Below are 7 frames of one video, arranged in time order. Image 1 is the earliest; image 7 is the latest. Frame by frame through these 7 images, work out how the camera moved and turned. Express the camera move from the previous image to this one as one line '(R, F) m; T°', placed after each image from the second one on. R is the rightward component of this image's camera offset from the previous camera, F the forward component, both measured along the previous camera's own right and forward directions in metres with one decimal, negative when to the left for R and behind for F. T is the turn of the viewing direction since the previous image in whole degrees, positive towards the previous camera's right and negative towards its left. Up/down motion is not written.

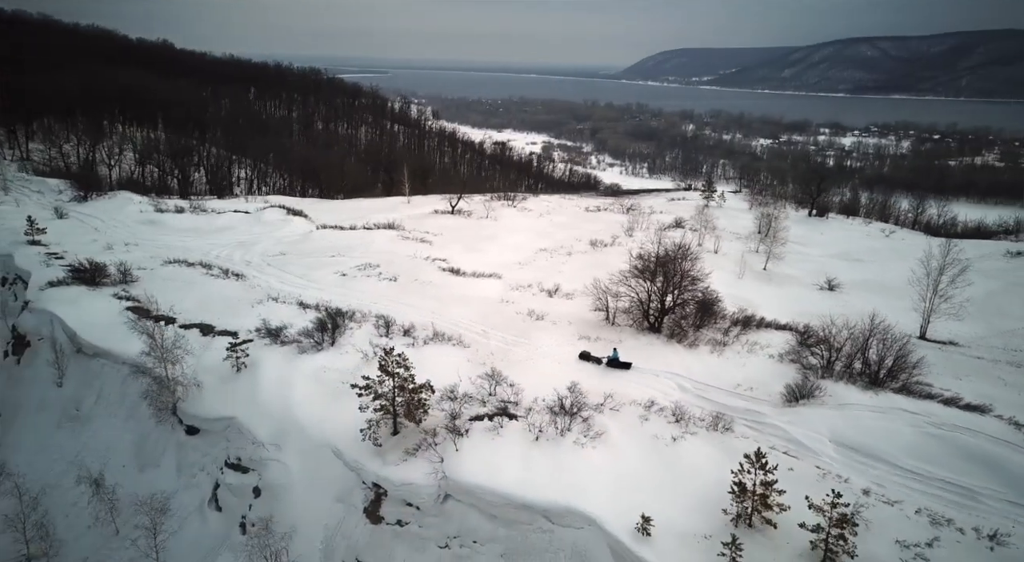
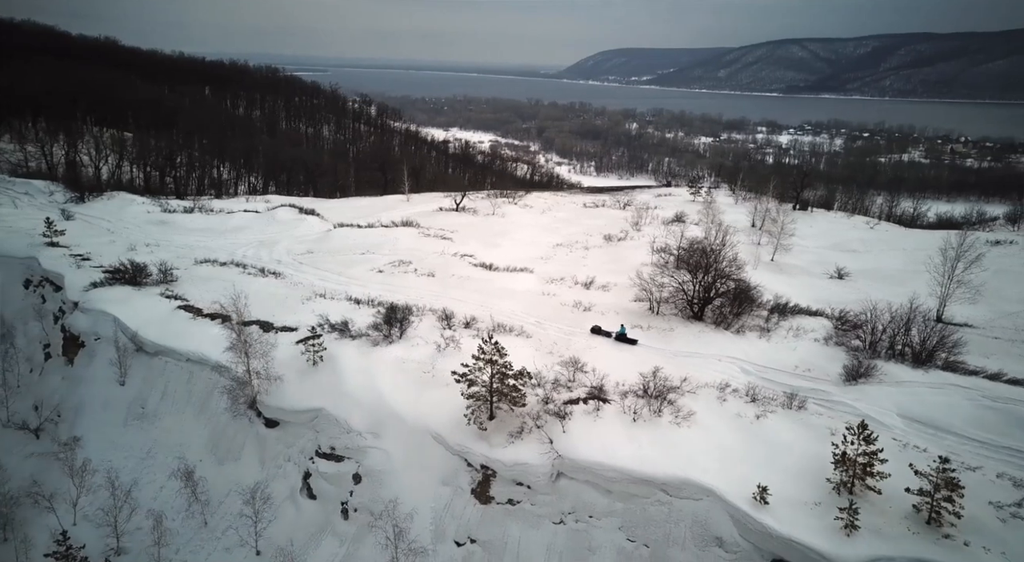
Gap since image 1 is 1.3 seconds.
(-2.3, -0.3) m; +2°
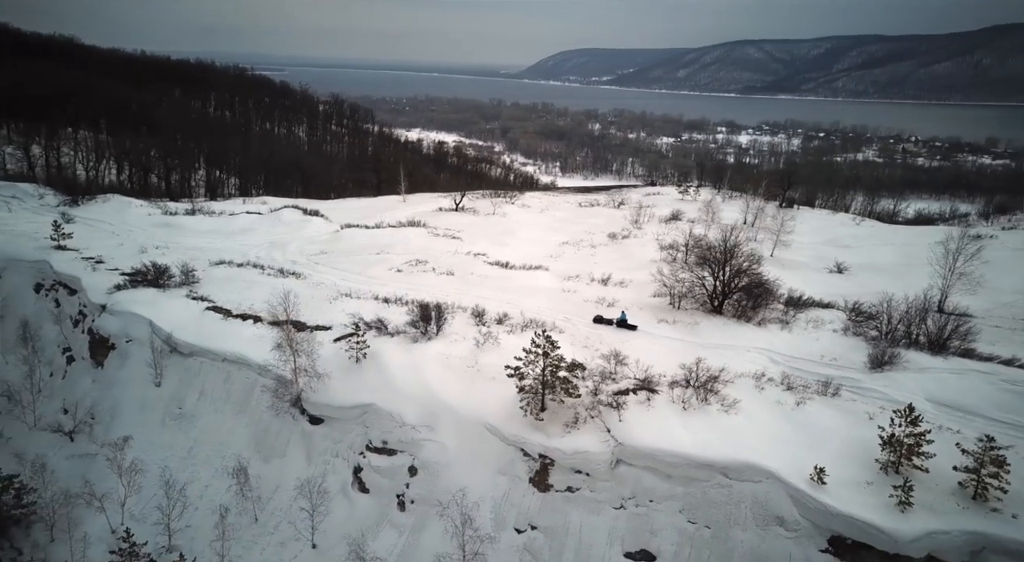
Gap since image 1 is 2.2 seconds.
(-1.4, -0.3) m; +1°
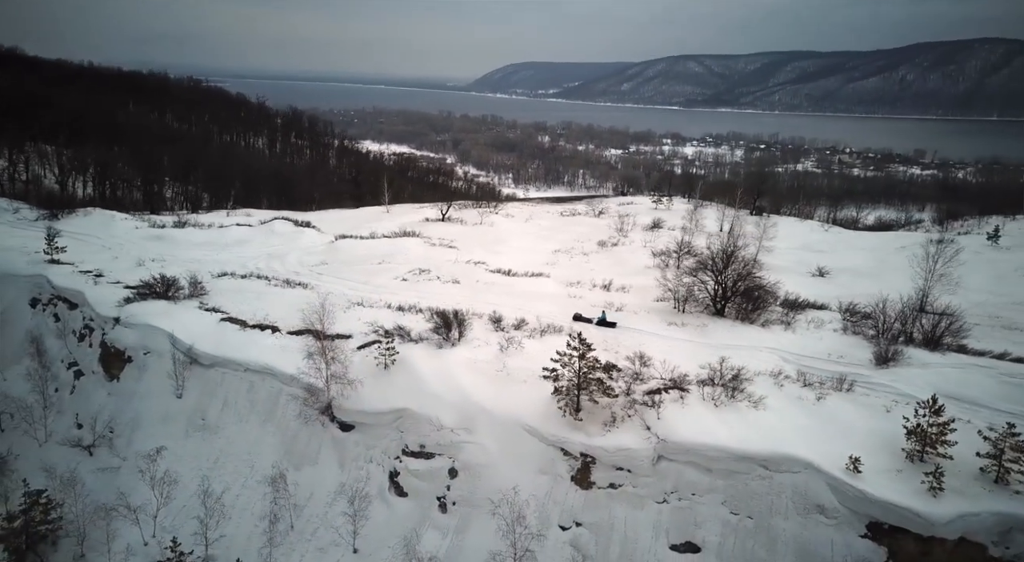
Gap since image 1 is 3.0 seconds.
(-1.3, -0.3) m; +2°
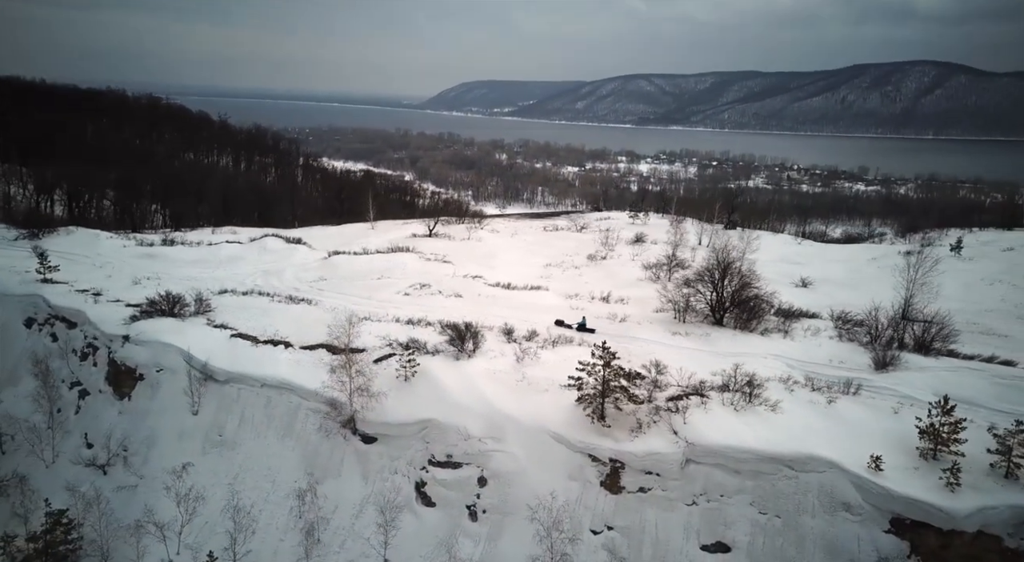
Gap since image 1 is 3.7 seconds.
(-1.1, -0.3) m; +2°
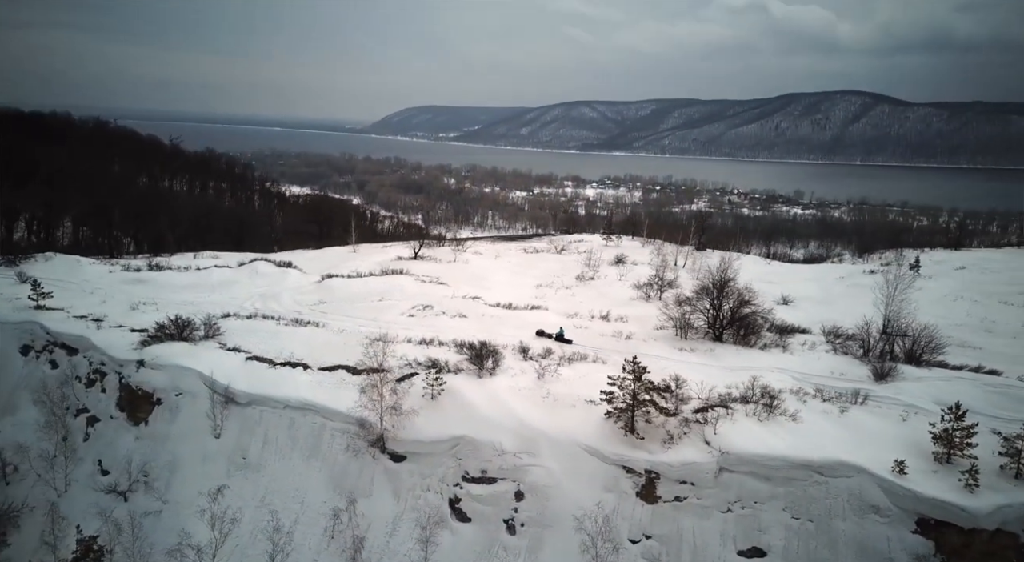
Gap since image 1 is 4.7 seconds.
(-1.4, -0.4) m; +3°
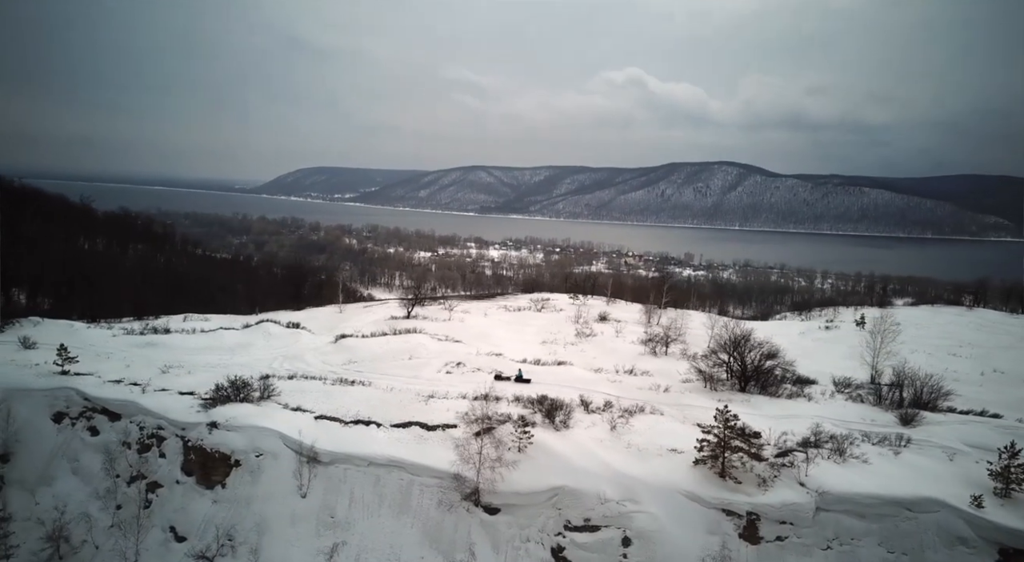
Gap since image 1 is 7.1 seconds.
(-3.5, -1.0) m; +4°
